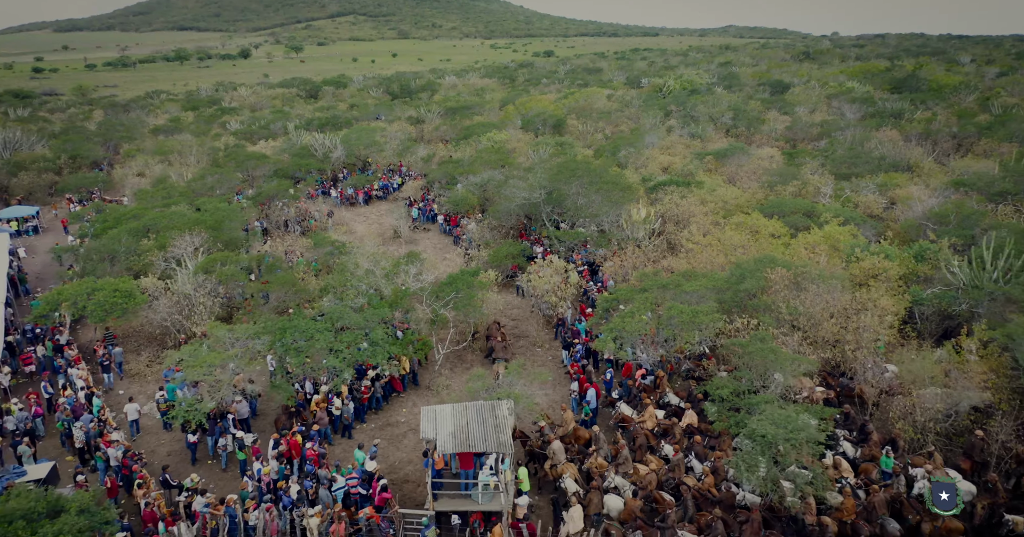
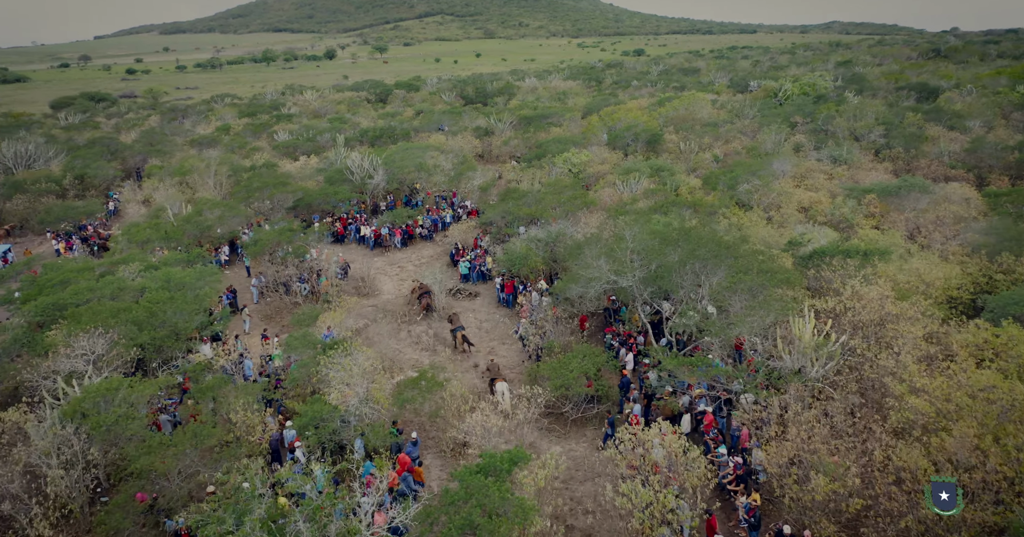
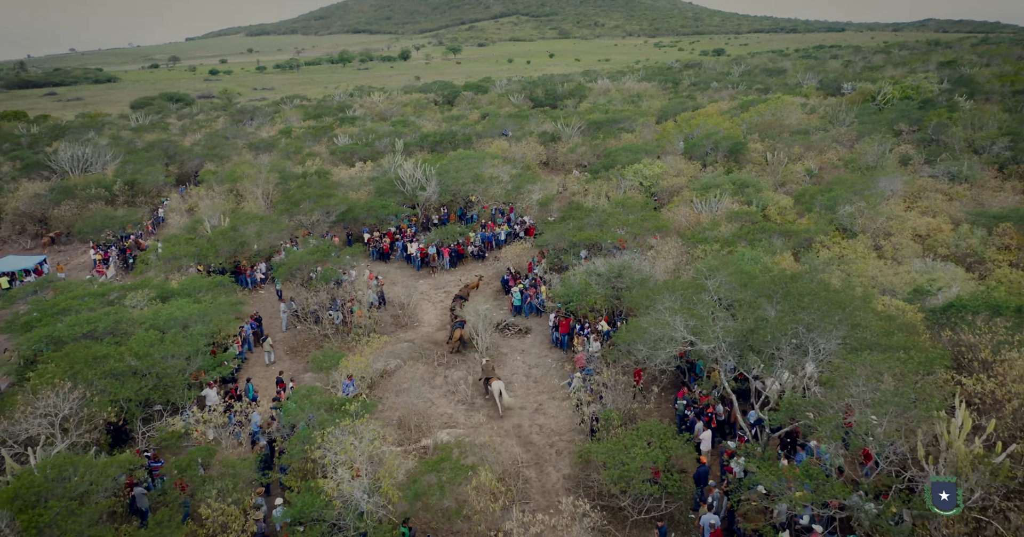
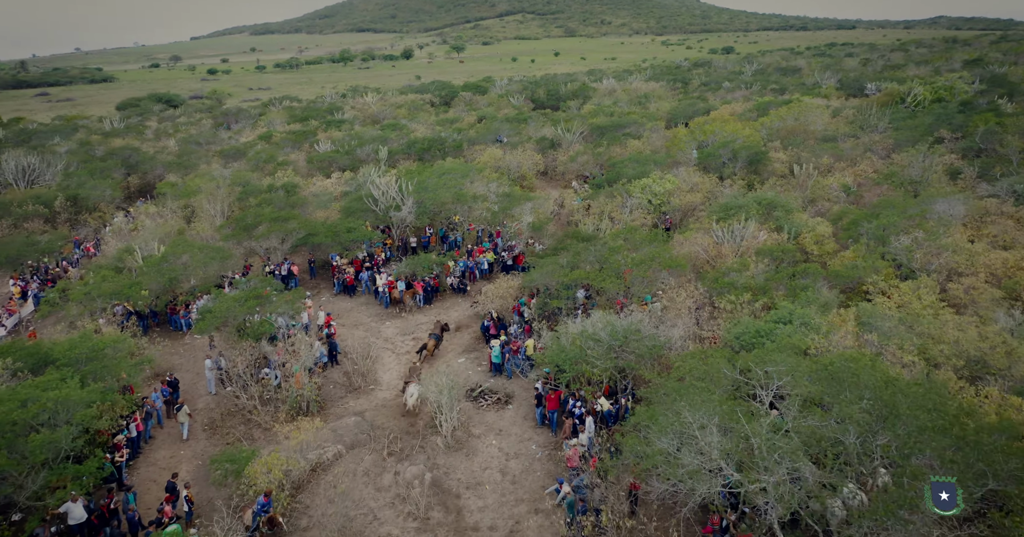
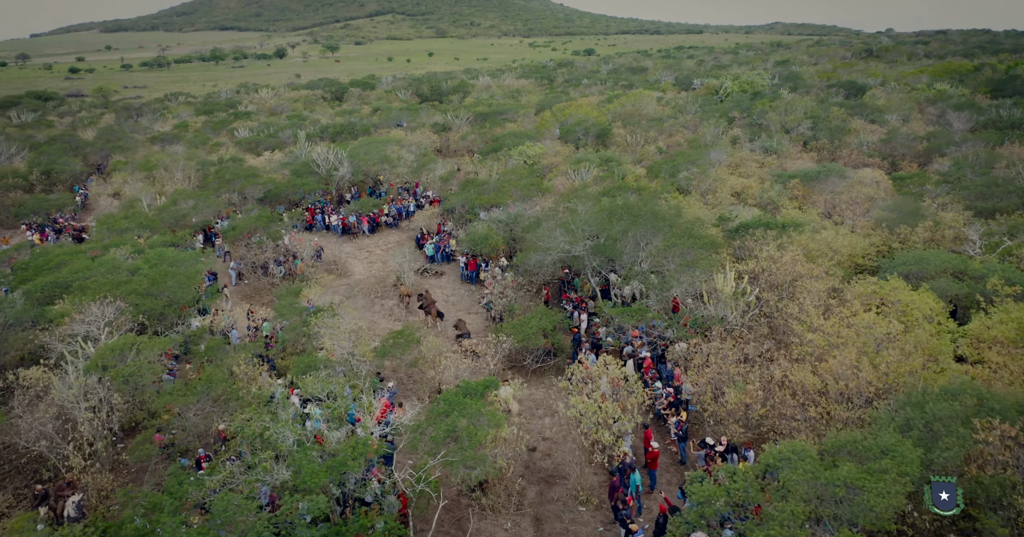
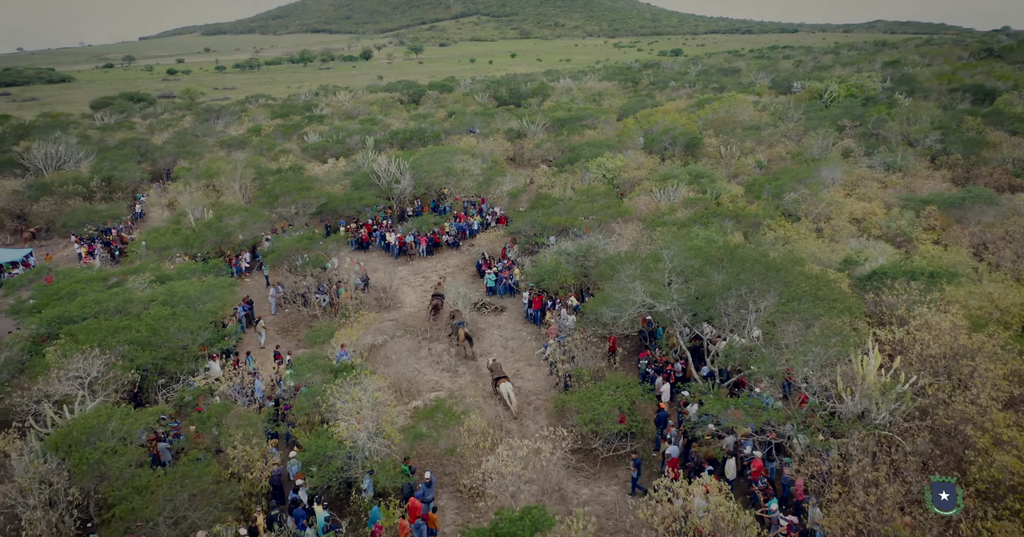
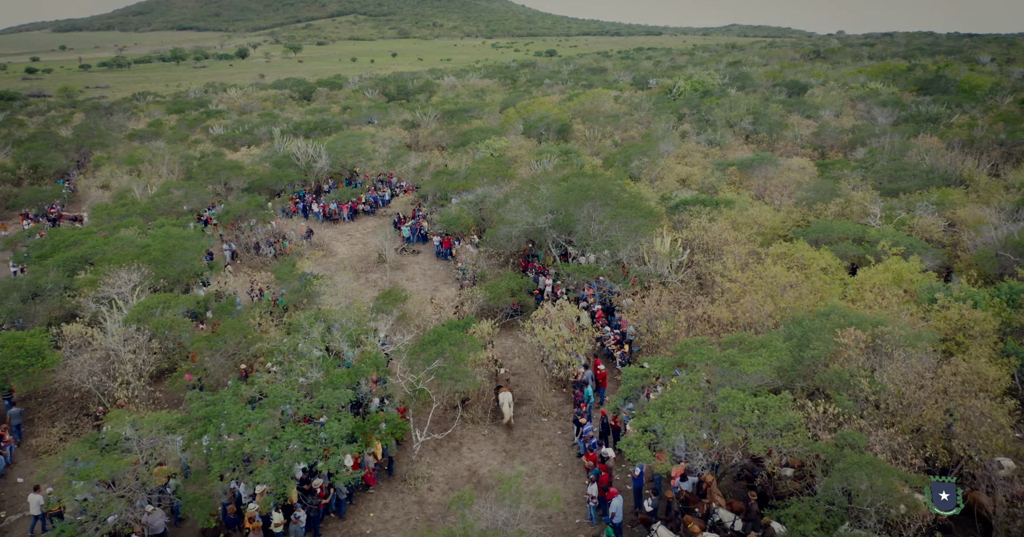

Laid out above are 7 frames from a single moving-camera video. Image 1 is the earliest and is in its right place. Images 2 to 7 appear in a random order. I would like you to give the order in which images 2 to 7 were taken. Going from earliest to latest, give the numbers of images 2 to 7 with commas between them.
7, 5, 2, 6, 3, 4
